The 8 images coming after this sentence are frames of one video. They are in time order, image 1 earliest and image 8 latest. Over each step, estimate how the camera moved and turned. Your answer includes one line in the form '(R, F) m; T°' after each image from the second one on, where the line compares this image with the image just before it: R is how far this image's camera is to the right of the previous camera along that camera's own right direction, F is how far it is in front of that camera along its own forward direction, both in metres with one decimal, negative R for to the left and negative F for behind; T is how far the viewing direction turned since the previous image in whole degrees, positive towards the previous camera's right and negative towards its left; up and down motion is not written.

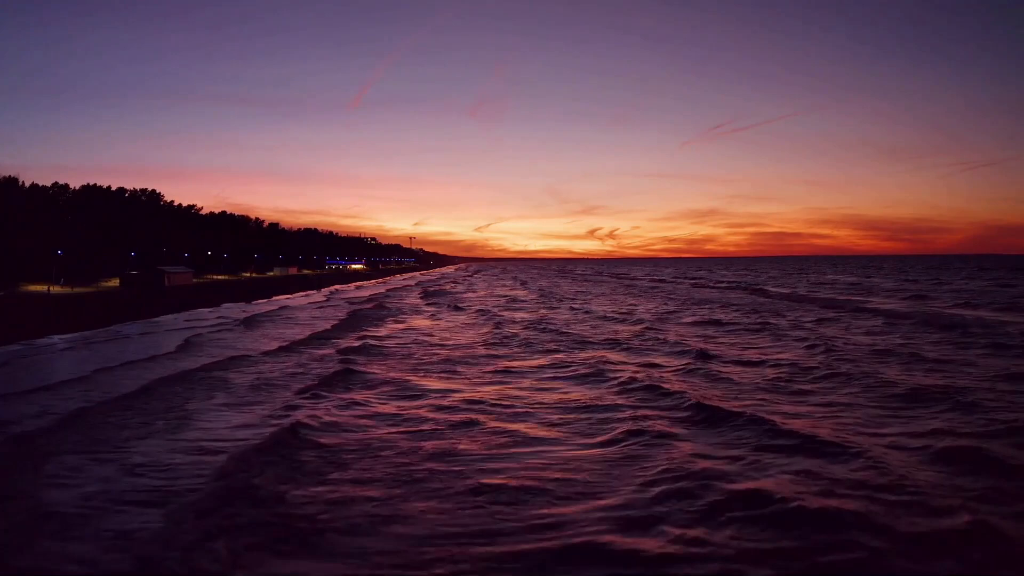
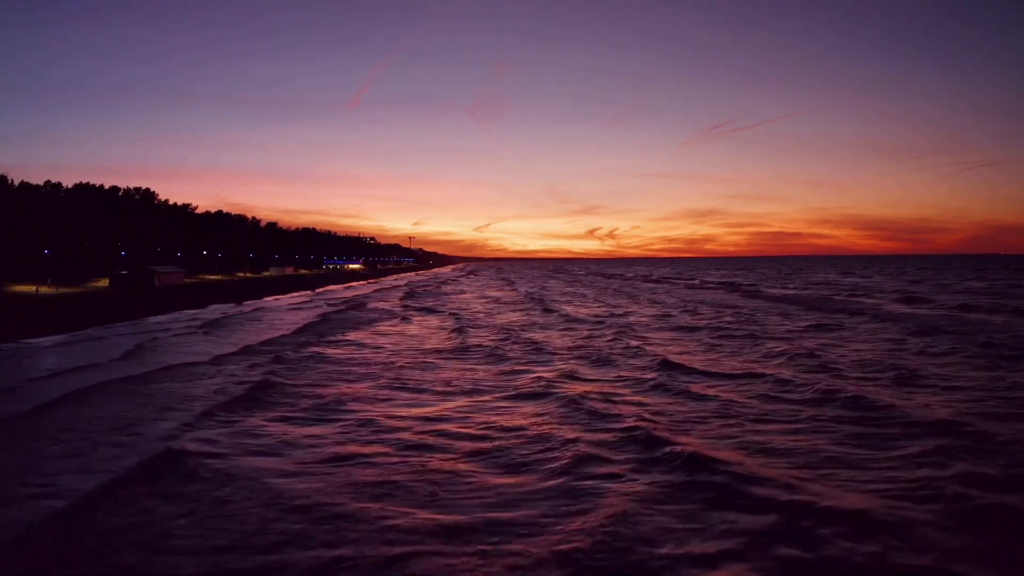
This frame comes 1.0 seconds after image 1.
(+0.7, +1.3) m; 0°
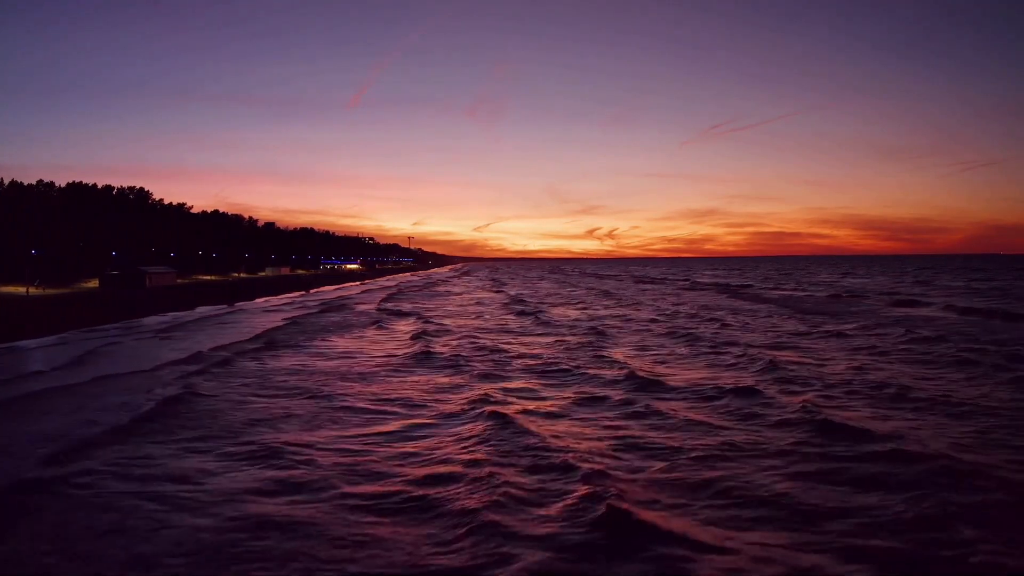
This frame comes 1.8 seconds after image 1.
(+0.7, +1.2) m; 0°
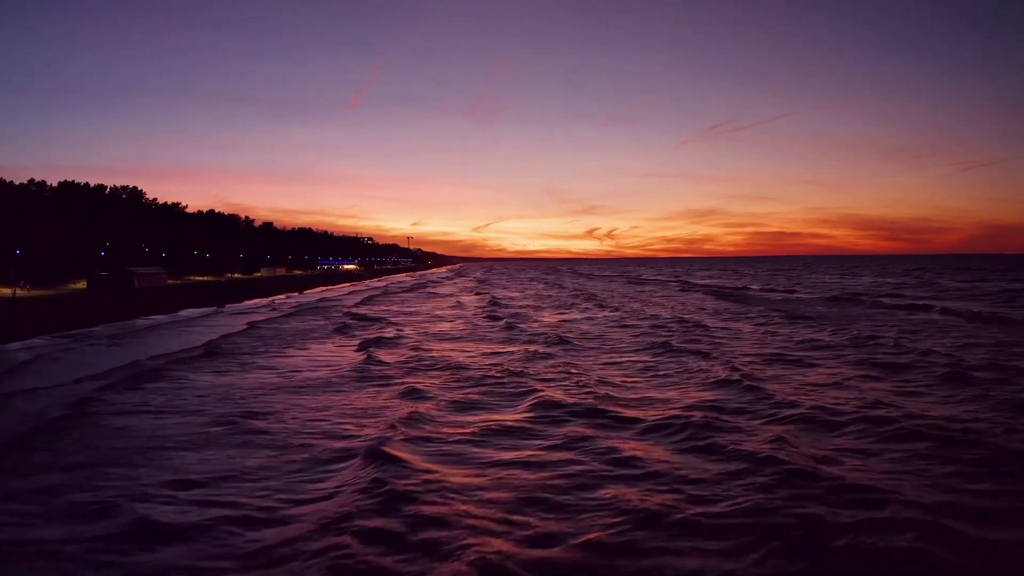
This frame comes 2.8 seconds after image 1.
(+0.7, +1.4) m; 0°
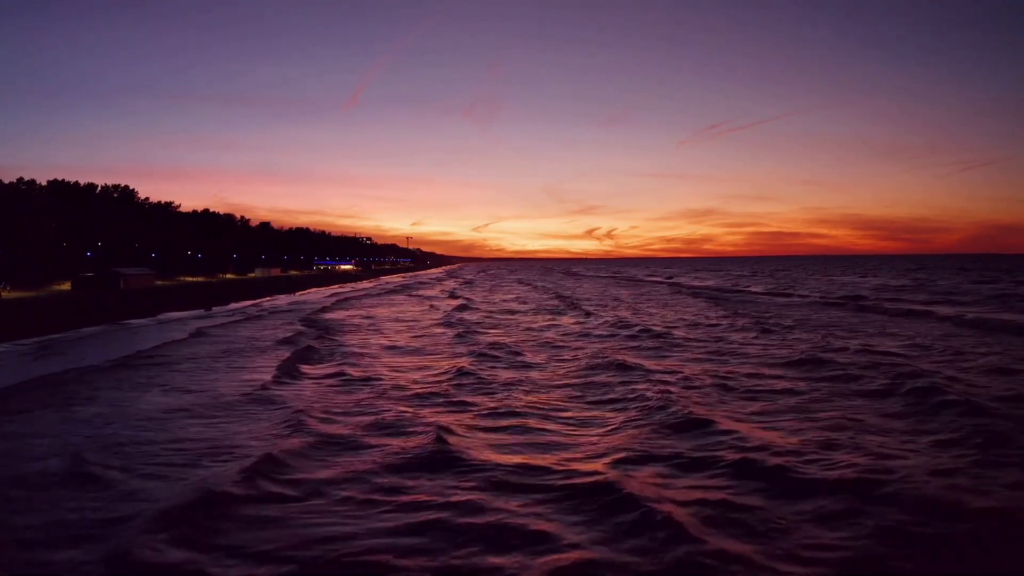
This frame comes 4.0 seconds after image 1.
(+0.7, +2.0) m; 0°
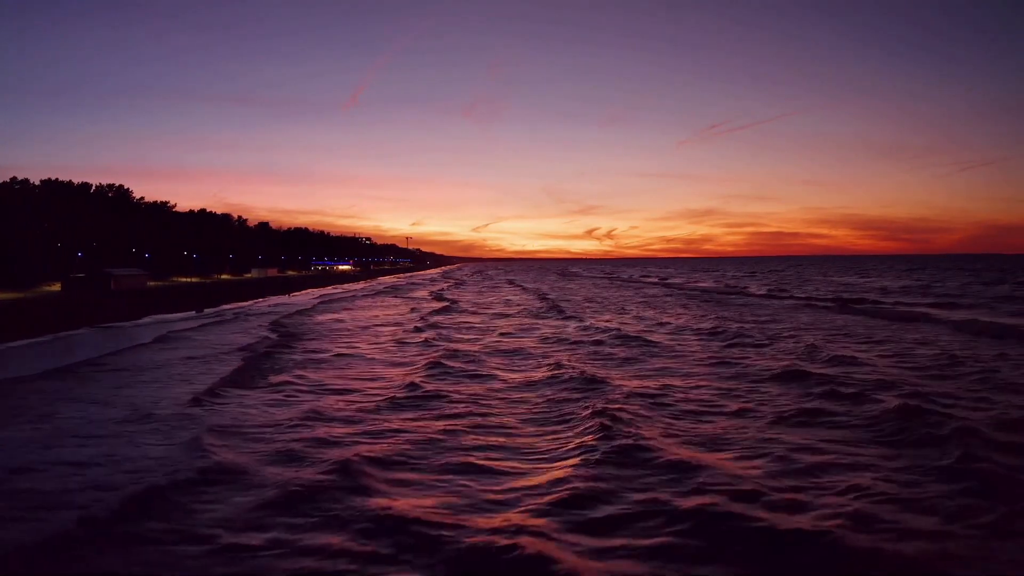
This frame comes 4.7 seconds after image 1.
(+0.4, +1.4) m; 0°
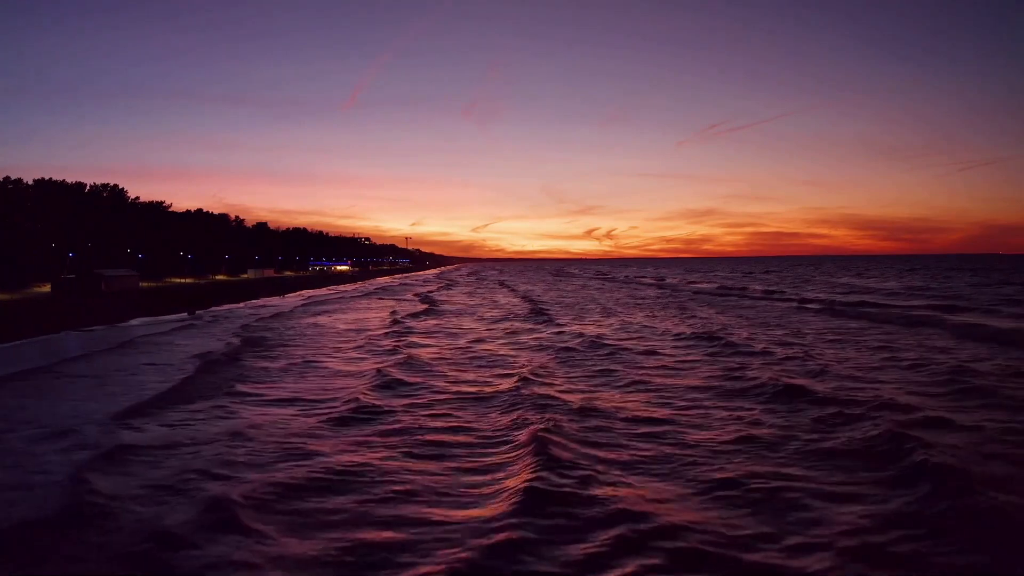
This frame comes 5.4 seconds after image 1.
(+0.4, +1.4) m; 0°
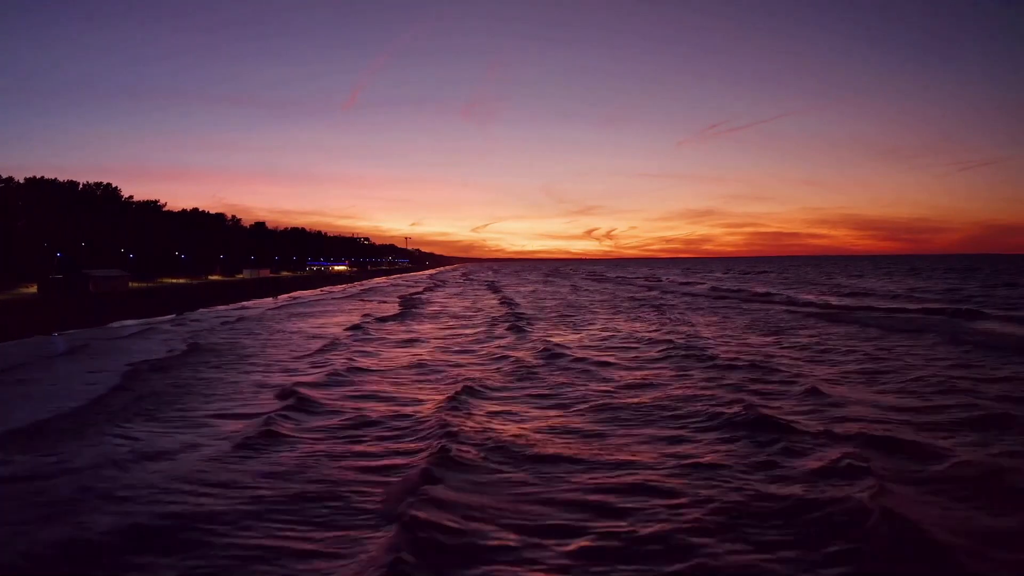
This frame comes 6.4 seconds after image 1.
(+0.4, +1.9) m; 0°
